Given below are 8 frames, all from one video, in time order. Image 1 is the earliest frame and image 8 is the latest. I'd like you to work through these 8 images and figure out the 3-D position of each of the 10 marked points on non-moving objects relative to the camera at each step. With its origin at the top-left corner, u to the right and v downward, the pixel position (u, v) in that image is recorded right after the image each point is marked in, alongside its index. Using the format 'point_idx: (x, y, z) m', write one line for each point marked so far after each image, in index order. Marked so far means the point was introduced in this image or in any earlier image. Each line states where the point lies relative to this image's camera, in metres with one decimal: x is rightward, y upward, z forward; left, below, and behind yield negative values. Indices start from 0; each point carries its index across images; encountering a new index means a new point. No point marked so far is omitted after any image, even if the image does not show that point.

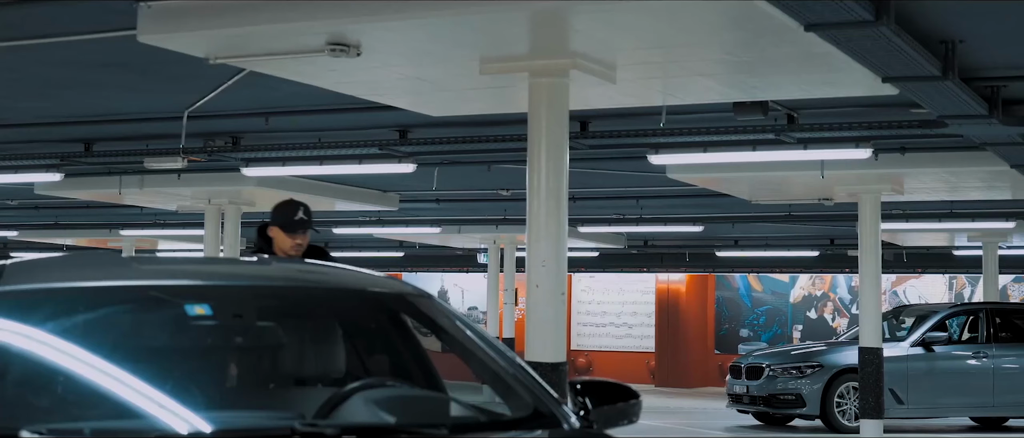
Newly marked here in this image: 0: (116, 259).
0: (-1.1, -0.1, +4.2) m
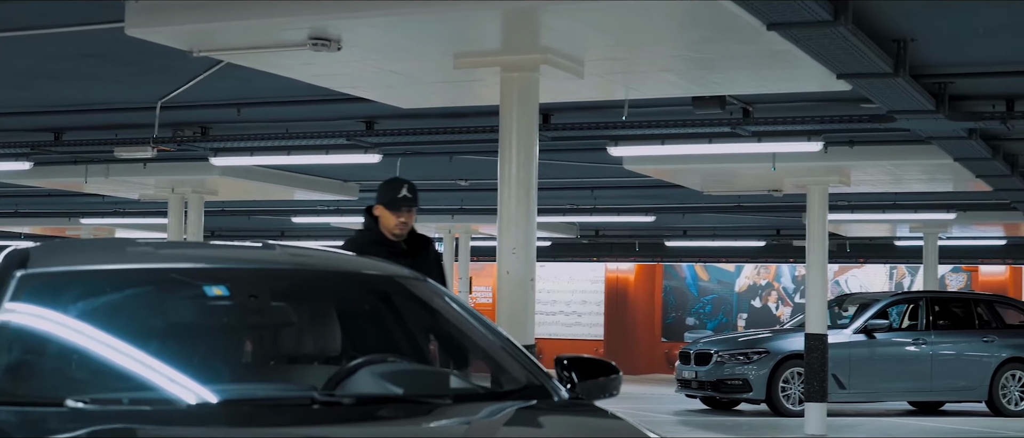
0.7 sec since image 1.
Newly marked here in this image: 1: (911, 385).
0: (-1.1, -0.1, +4.5) m
1: (+4.2, -1.8, +16.7) m
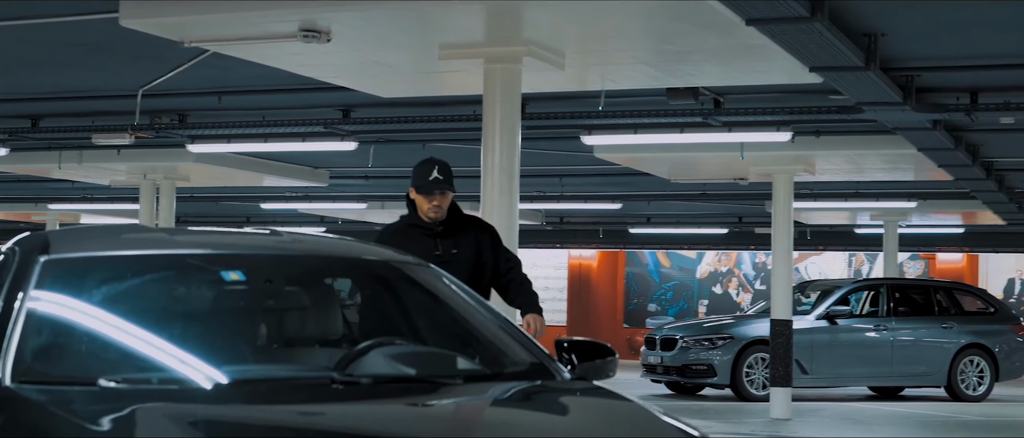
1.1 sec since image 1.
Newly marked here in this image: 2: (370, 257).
0: (-1.1, 0.0, +4.7) m
1: (+3.9, -1.6, +17.0) m
2: (-0.5, -0.1, +4.7) m
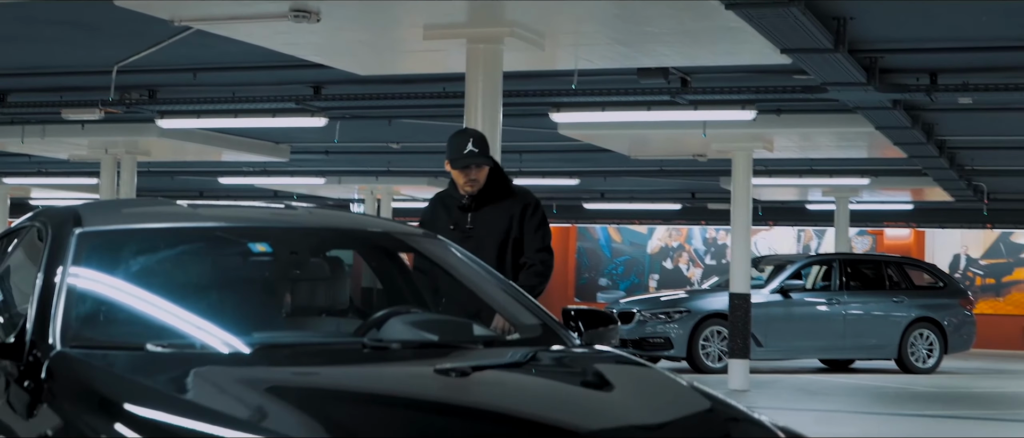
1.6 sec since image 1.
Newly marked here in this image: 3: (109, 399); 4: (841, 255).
0: (-1.1, 0.0, +4.8) m
1: (+3.4, -1.4, +17.3) m
2: (-0.5, 0.0, +4.9) m
3: (-0.9, -0.4, +3.4) m
4: (+3.7, -0.4, +17.9) m
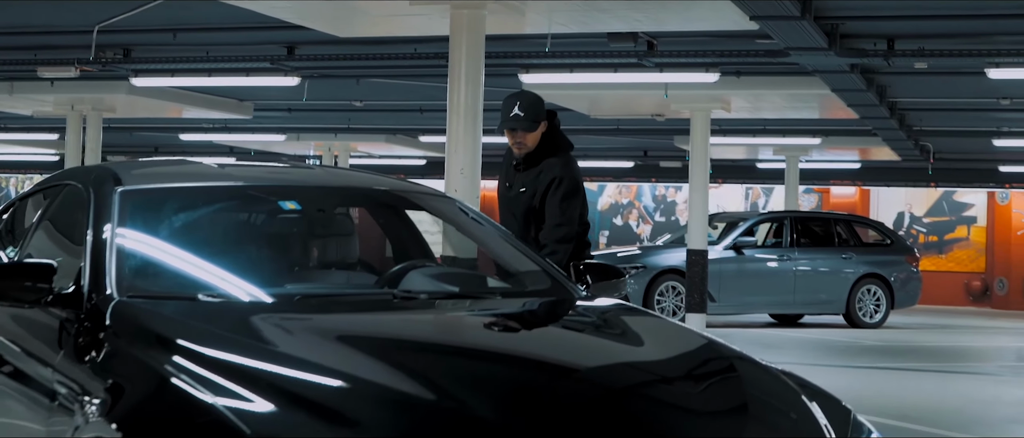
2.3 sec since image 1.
0: (-1.1, +0.2, +5.1) m
1: (+3.0, -0.9, +17.8) m
2: (-0.4, +0.1, +5.3) m
3: (-0.8, -0.3, +3.8) m
4: (+3.3, +0.1, +18.4) m
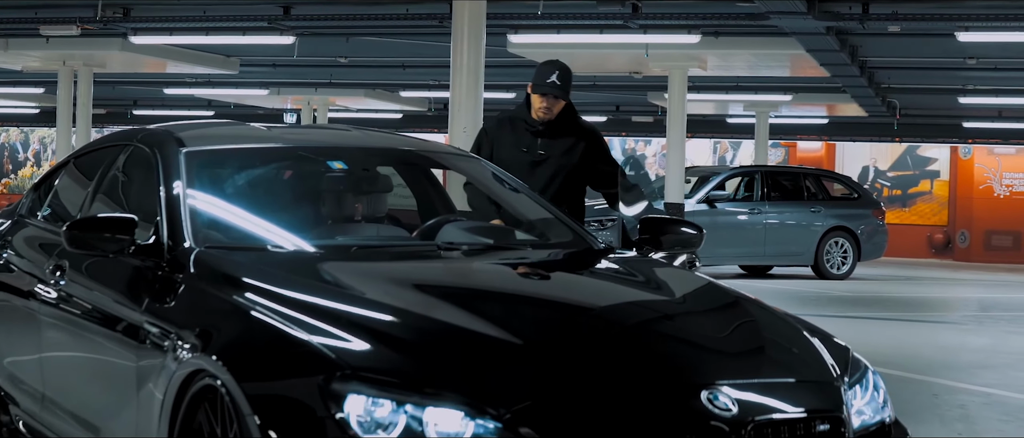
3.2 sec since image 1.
0: (-1.0, +0.3, +5.6) m
1: (+2.7, -0.4, +18.4) m
2: (-0.4, +0.3, +5.7) m
3: (-0.7, -0.2, +4.2) m
4: (+3.0, +0.6, +19.0) m
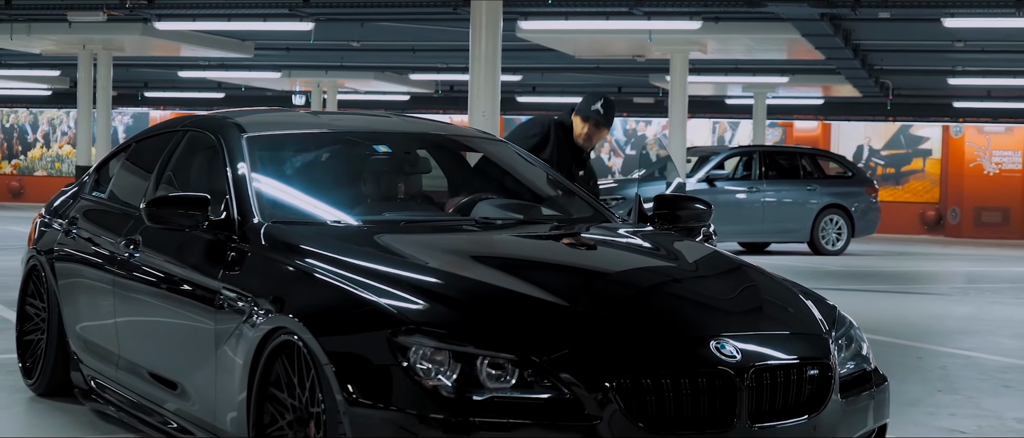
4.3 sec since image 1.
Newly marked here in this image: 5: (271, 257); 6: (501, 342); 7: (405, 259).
0: (-0.9, +0.4, +6.2) m
1: (+2.8, -0.1, +19.1) m
2: (-0.3, +0.3, +6.4) m
3: (-0.6, -0.1, +4.9) m
4: (+3.1, +0.9, +19.6) m
5: (-0.8, -0.1, +4.9) m
6: (0.0, -0.3, +4.1) m
7: (-0.3, -0.1, +4.6) m
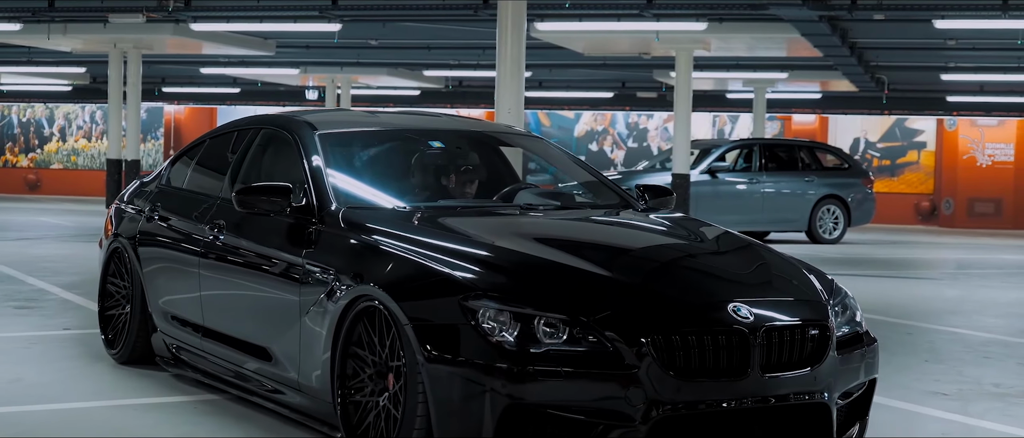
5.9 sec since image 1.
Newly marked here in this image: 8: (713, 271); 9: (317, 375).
0: (-0.8, +0.5, +7.0) m
1: (+2.9, 0.0, +19.9) m
2: (-0.1, +0.4, +7.2) m
3: (-0.5, 0.0, +5.7) m
4: (+3.2, +1.0, +20.4) m
5: (-0.6, -0.1, +5.8) m
6: (+0.1, -0.3, +4.9) m
7: (-0.2, -0.1, +5.4) m
8: (+0.7, -0.2, +5.4) m
9: (-0.7, -0.6, +5.7) m
